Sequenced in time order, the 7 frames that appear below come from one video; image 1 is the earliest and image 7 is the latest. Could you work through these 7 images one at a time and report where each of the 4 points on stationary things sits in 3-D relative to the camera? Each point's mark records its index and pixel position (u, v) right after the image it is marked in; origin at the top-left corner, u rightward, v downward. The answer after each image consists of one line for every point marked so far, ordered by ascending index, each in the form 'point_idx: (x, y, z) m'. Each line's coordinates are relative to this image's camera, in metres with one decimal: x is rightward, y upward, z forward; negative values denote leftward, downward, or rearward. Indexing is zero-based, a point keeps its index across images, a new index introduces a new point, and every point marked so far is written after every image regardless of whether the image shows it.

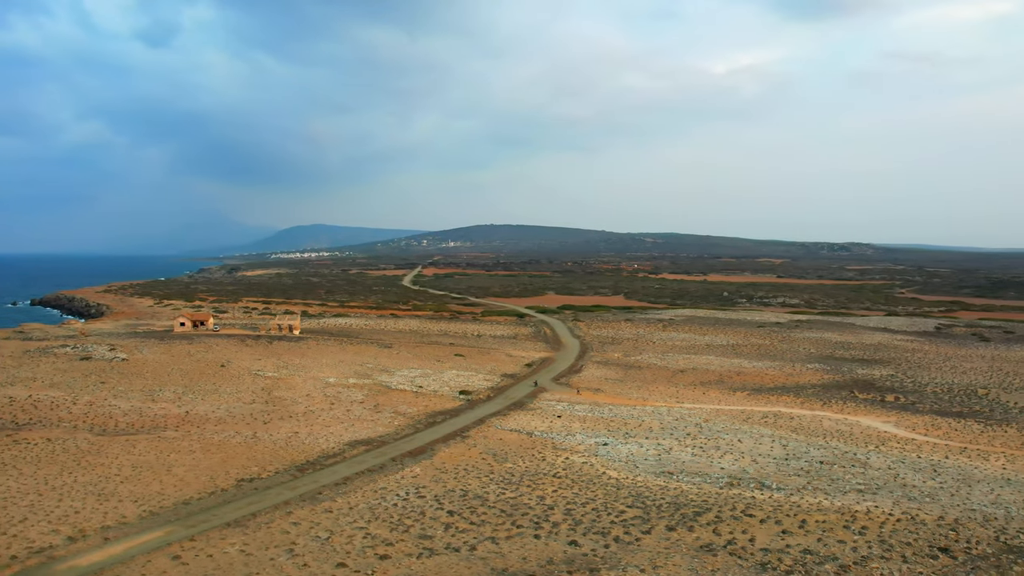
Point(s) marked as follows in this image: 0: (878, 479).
0: (+8.8, -4.6, +13.9) m
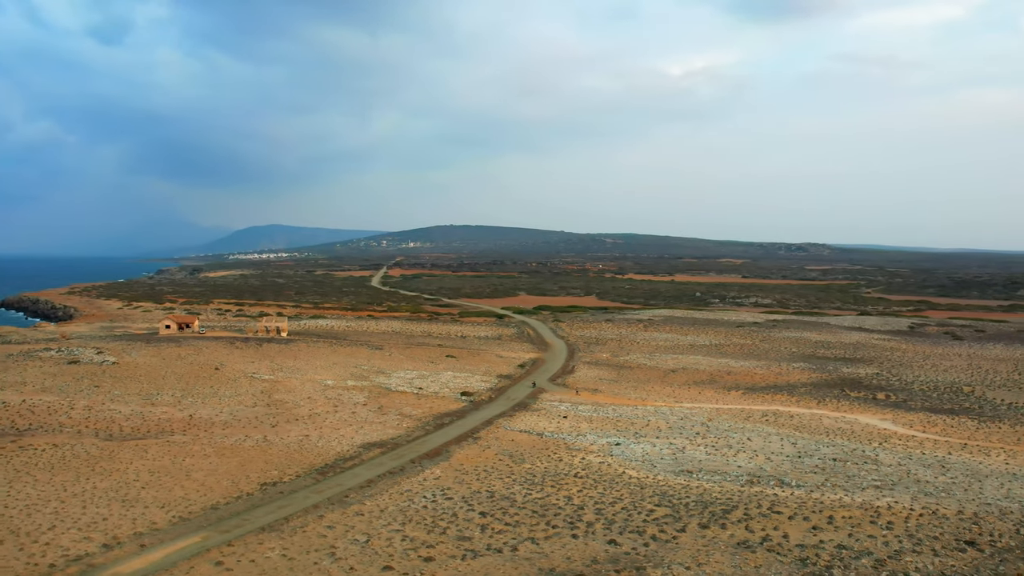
0: (+9.3, -4.6, +14.3) m
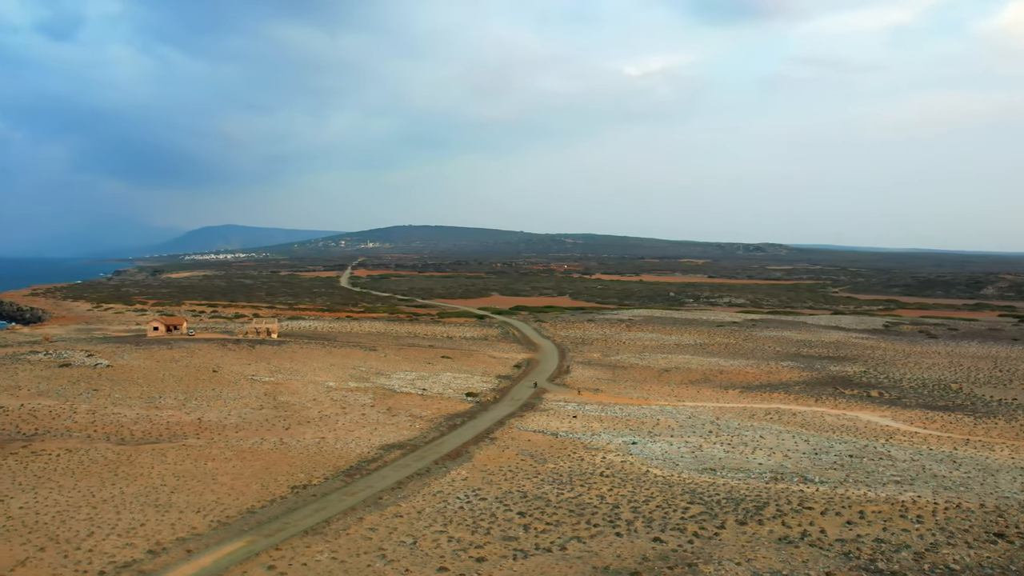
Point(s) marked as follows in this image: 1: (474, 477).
0: (+10.0, -4.6, +14.6) m
1: (-0.9, -4.5, +14.0) m
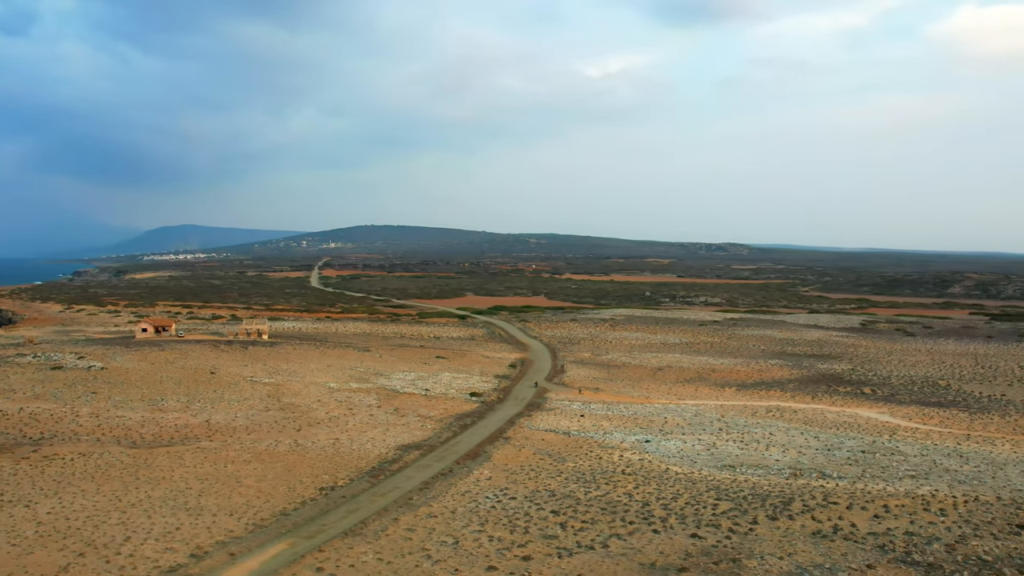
0: (+10.5, -4.5, +15.0) m
1: (-0.3, -4.5, +14.0) m
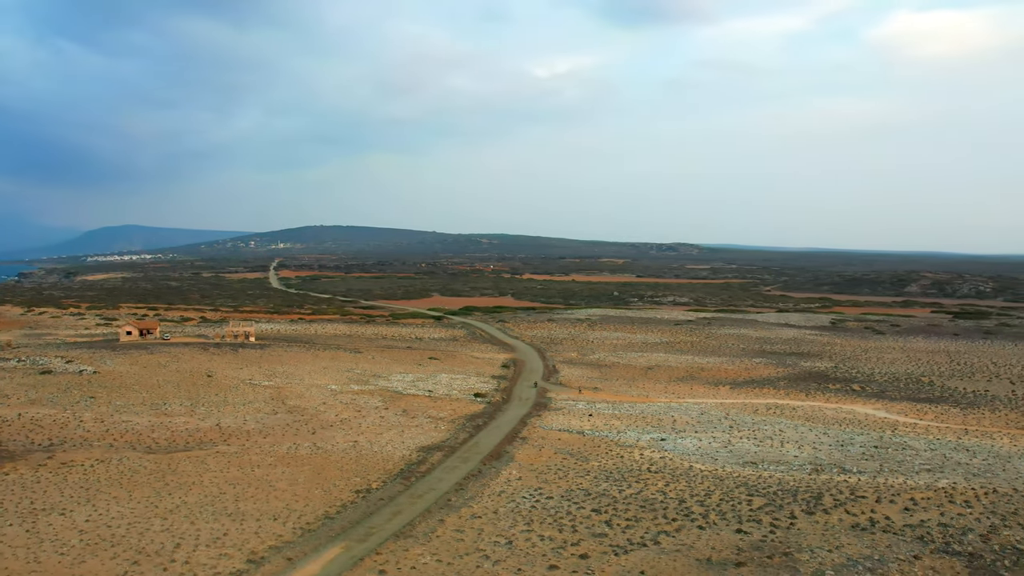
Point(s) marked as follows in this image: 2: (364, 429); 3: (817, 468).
0: (+11.2, -4.5, +15.5) m
1: (+0.4, -4.5, +14.1) m
2: (-4.9, -4.7, +19.3) m
3: (+7.5, -4.5, +14.5) m
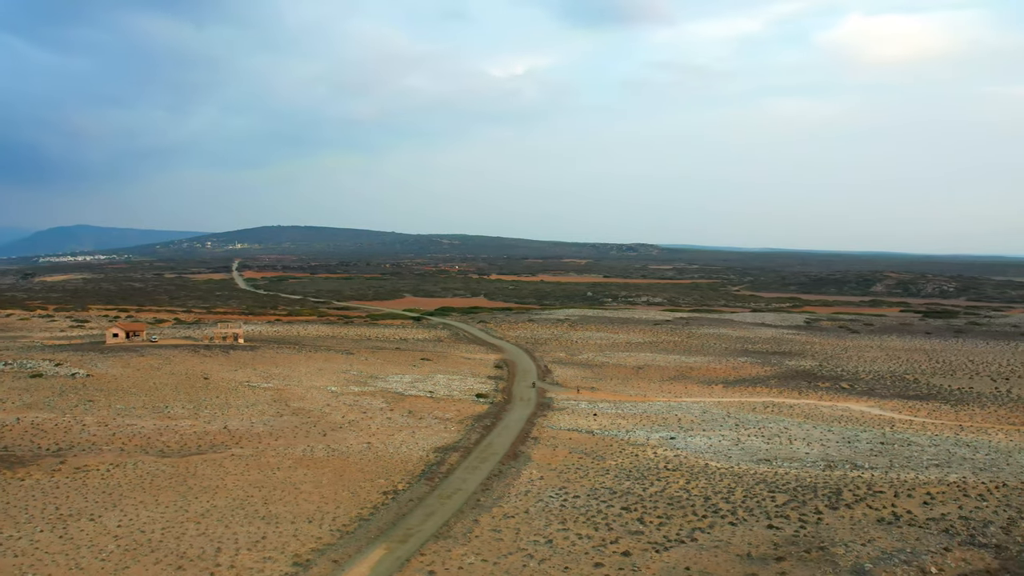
0: (+11.6, -4.5, +15.9) m
1: (+0.9, -4.5, +14.2) m
2: (-4.6, -4.7, +19.2) m
3: (+8.0, -4.5, +14.9) m
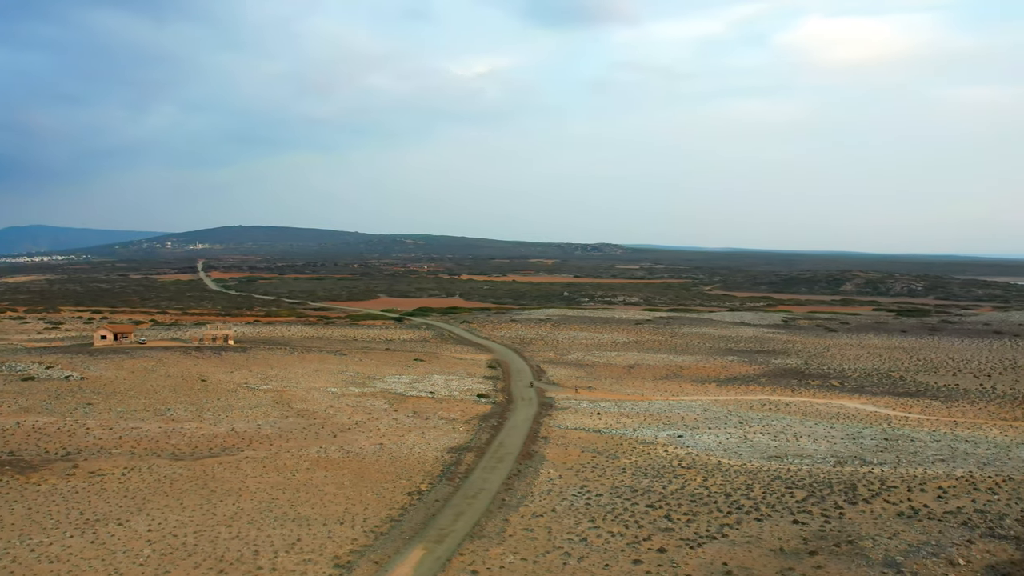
0: (+12.0, -4.5, +16.4) m
1: (+1.3, -4.6, +14.3) m
2: (-4.3, -4.7, +19.2) m
3: (+8.5, -4.5, +15.2) m
